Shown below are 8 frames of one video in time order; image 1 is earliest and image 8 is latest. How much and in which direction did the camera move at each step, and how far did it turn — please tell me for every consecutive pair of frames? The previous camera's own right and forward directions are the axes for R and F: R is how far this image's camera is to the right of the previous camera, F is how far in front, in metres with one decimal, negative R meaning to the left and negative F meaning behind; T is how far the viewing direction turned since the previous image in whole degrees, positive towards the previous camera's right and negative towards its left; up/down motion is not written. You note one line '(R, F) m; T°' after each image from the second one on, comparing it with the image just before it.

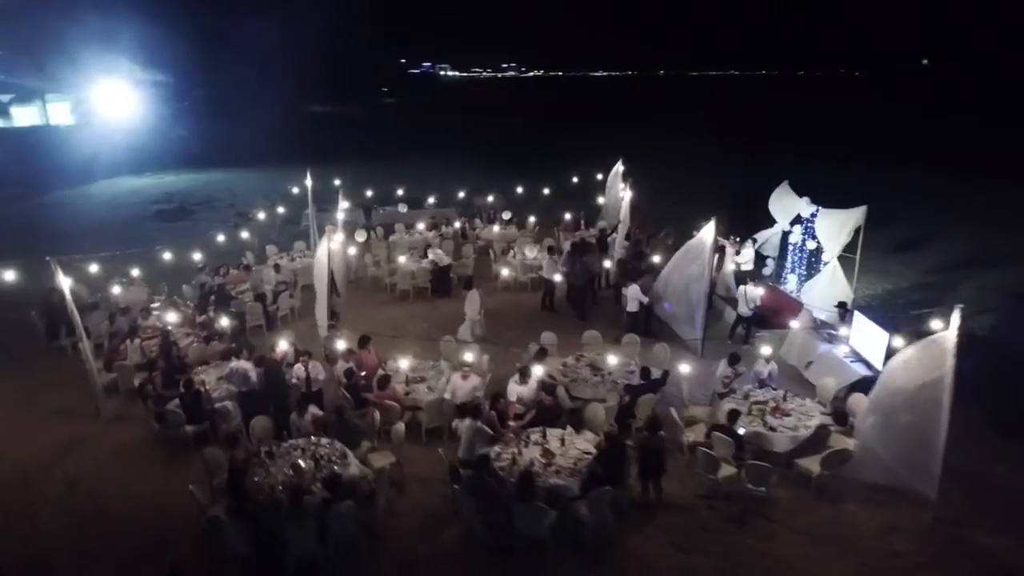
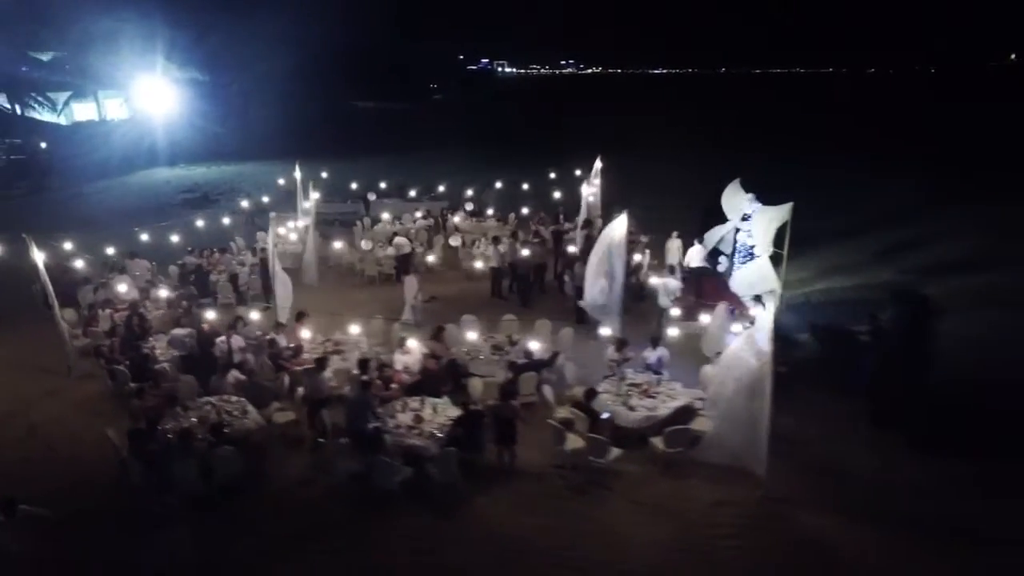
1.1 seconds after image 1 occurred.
(+2.4, -0.7) m; -5°
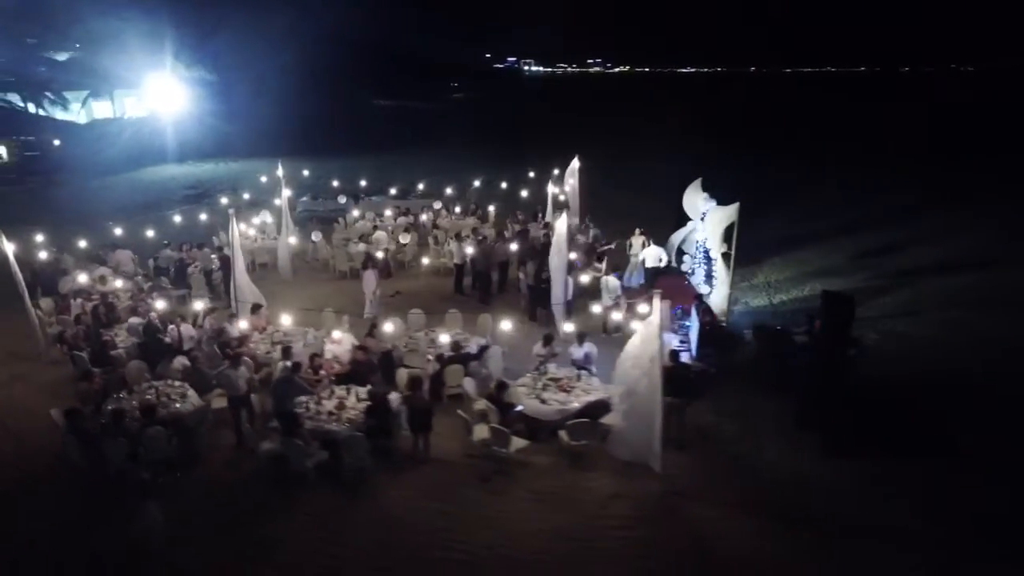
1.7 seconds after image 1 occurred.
(+1.5, -0.3) m; -3°
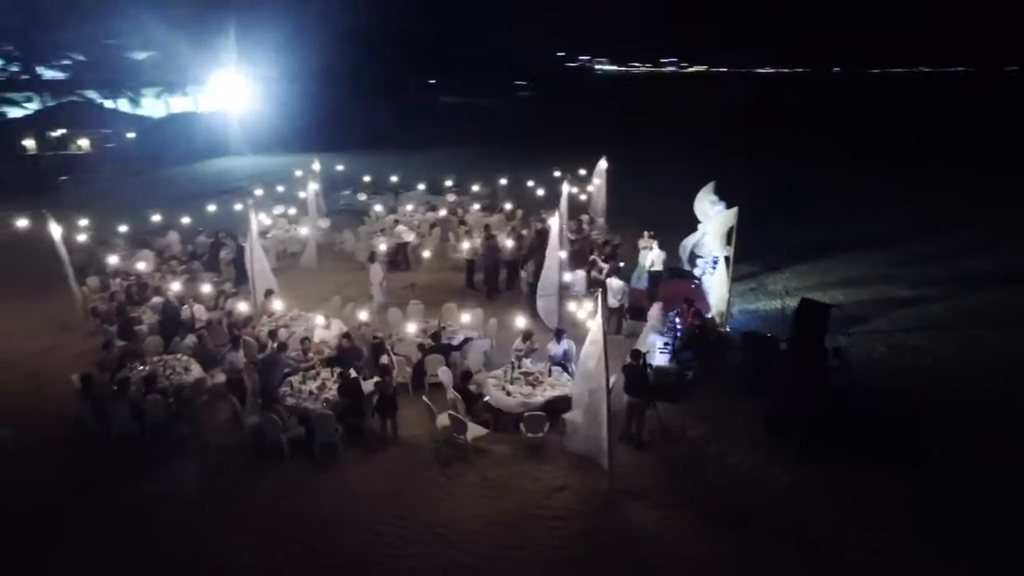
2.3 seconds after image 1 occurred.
(+1.4, -0.3) m; -6°
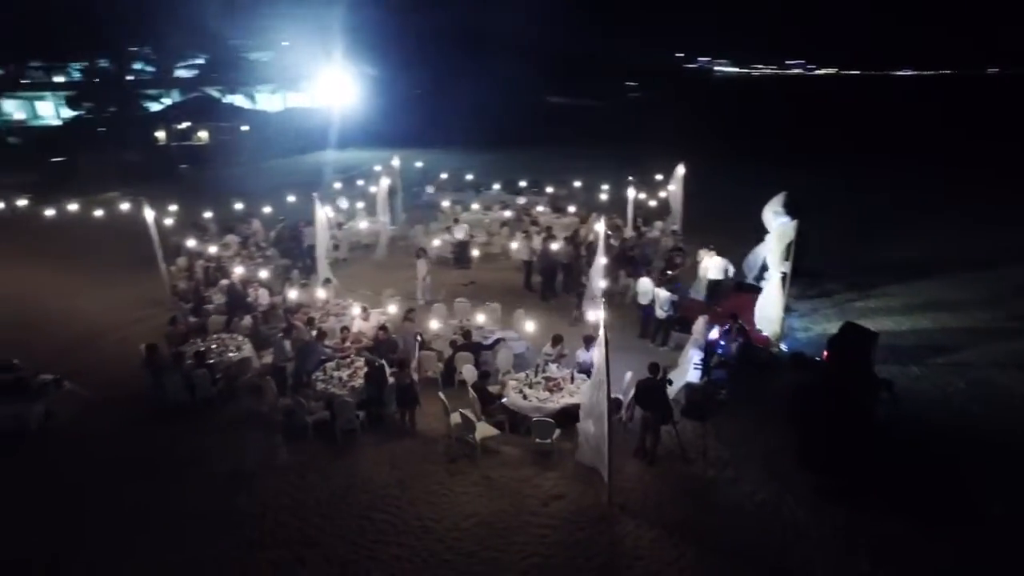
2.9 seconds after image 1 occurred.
(+1.2, +0.1) m; -9°
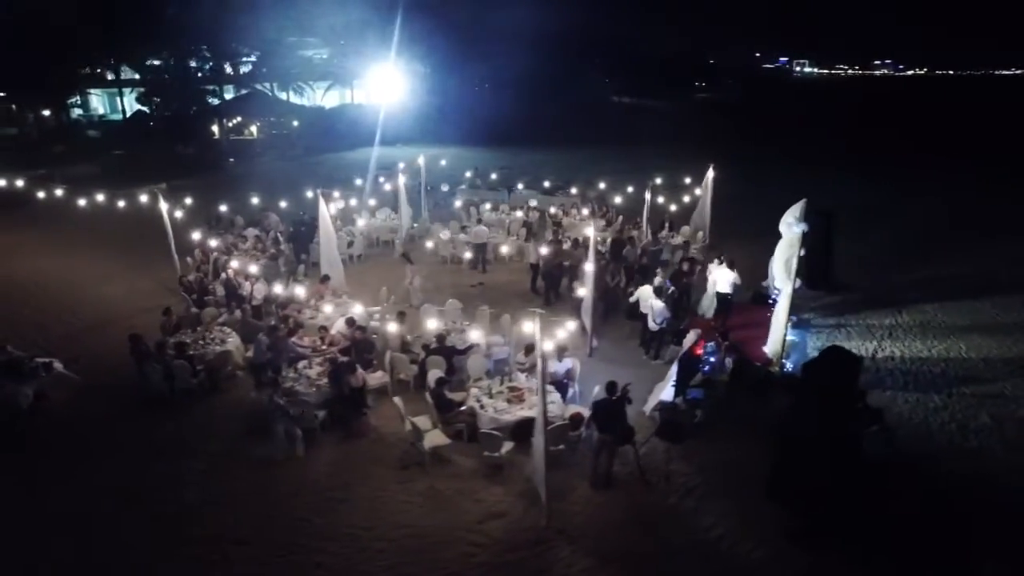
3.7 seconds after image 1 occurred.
(+1.4, +0.4) m; -6°
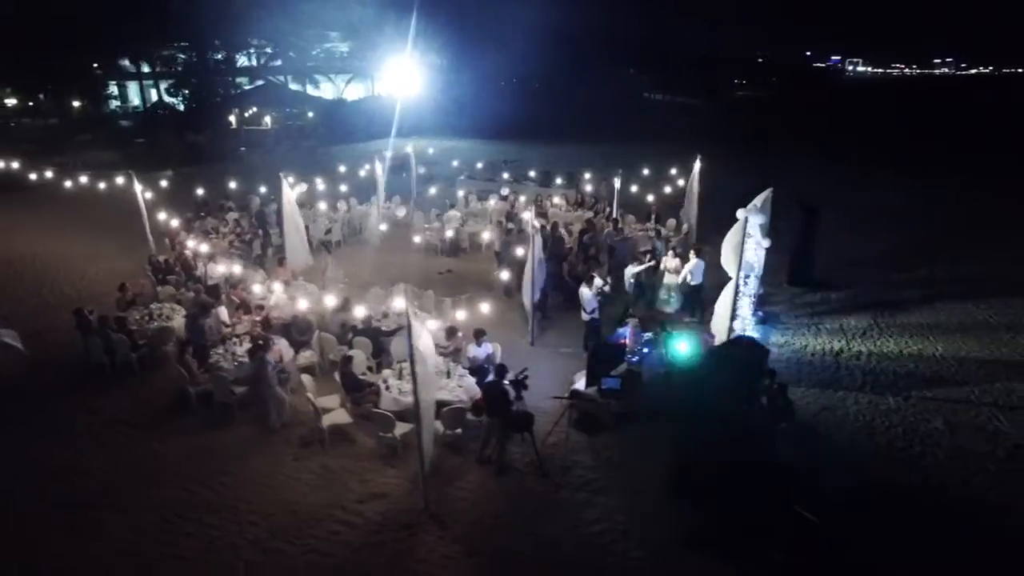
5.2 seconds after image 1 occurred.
(+1.8, +0.3) m; -4°
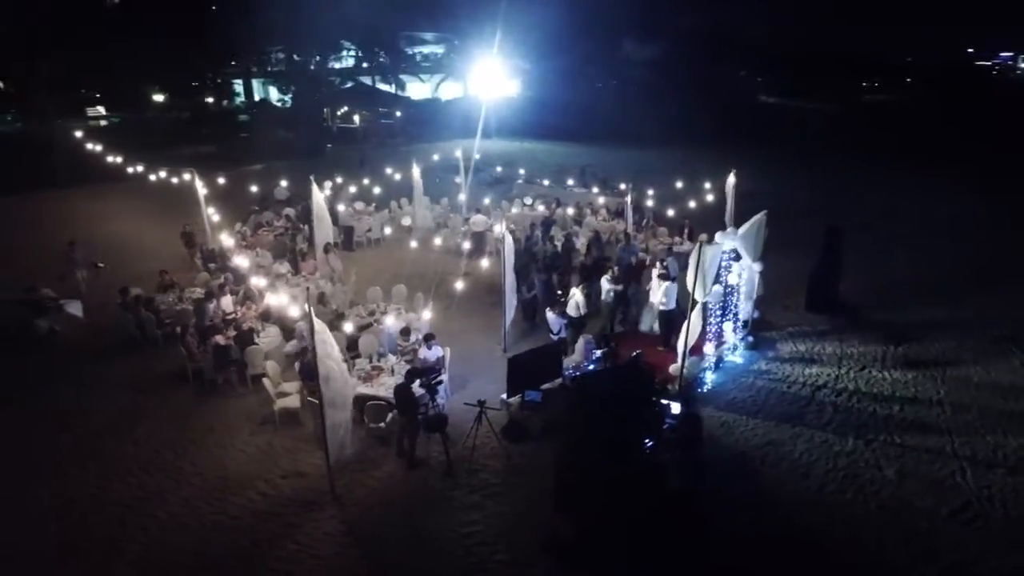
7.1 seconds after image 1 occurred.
(+2.5, -0.3) m; -10°
